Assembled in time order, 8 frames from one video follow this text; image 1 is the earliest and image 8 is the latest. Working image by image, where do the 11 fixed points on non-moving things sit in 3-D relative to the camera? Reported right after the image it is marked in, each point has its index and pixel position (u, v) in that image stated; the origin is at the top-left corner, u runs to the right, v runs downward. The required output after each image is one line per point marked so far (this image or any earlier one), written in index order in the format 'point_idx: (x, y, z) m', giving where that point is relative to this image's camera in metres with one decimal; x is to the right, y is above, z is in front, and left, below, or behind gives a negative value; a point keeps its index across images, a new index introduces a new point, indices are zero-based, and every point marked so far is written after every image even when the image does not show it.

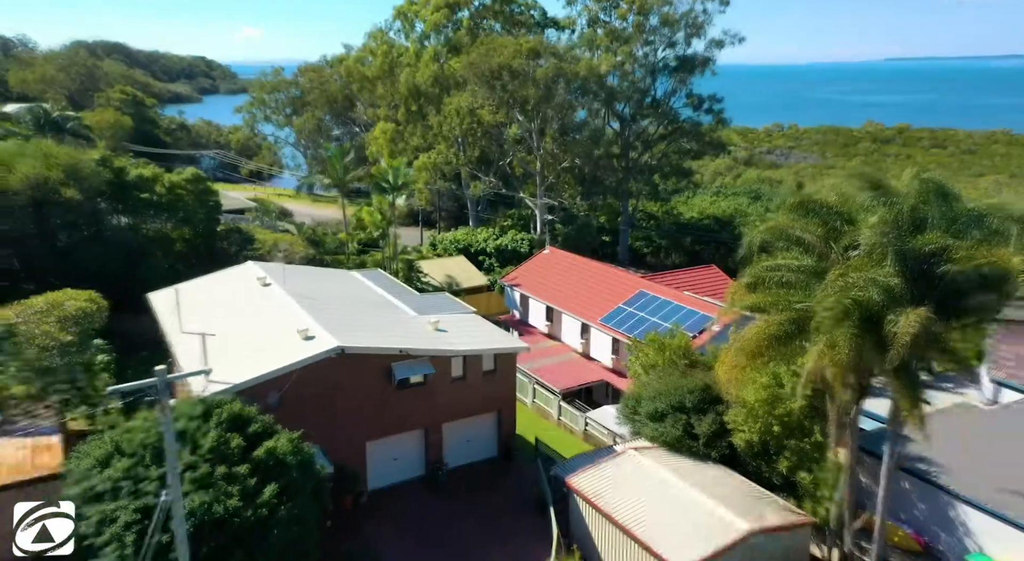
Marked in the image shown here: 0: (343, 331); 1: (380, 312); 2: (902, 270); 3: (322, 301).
0: (-3.7, -1.1, +17.3) m
1: (-3.3, -0.8, +20.1) m
2: (+6.3, +0.1, +12.7) m
3: (-4.8, -0.5, +19.7) m
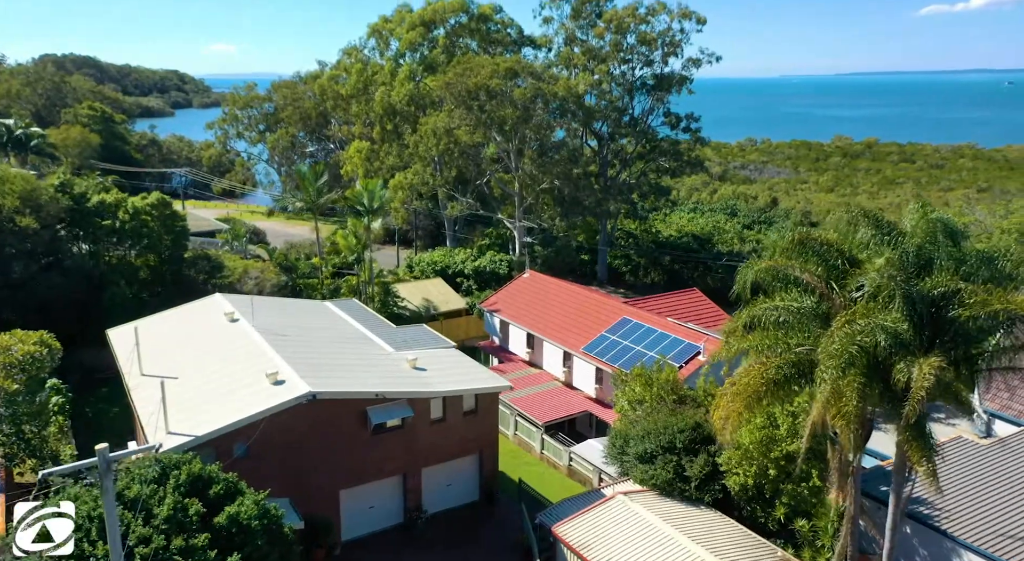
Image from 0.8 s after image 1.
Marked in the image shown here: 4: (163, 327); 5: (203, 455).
0: (-4.1, -1.9, +16.3) m
1: (-3.8, -1.6, +19.1) m
2: (+6.1, -0.5, +12.1) m
3: (-5.2, -1.4, +18.7) m
4: (-8.5, -1.2, +19.1) m
5: (-5.7, -3.2, +14.4) m
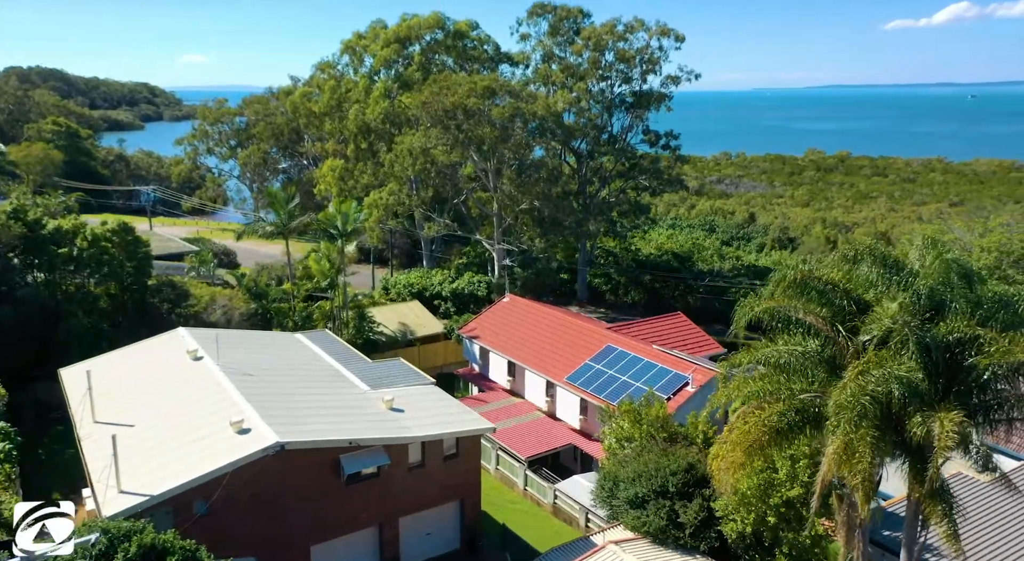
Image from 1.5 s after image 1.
0: (-4.4, -2.7, +15.1) m
1: (-4.2, -2.4, +18.0) m
2: (+5.9, -1.2, +11.3) m
3: (-5.6, -2.2, +17.5) m
4: (-8.9, -2.0, +17.9) m
5: (-5.9, -3.9, +13.2) m
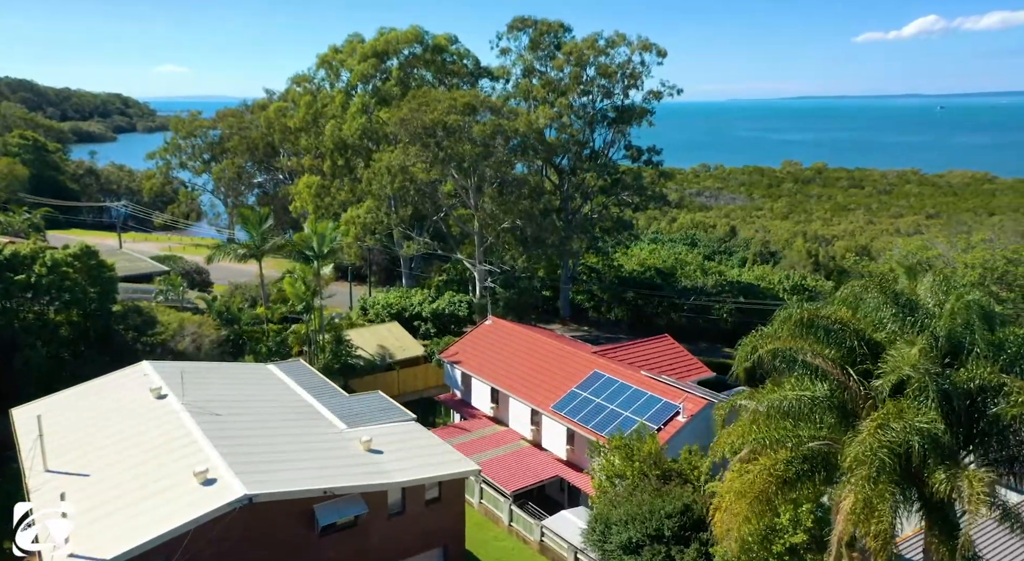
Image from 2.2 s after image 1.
0: (-4.6, -3.3, +14.0) m
1: (-4.5, -3.1, +16.9) m
2: (+5.8, -1.8, +10.5) m
3: (-5.9, -2.9, +16.4) m
4: (-9.2, -2.7, +16.7) m
5: (-6.1, -4.6, +12.1) m
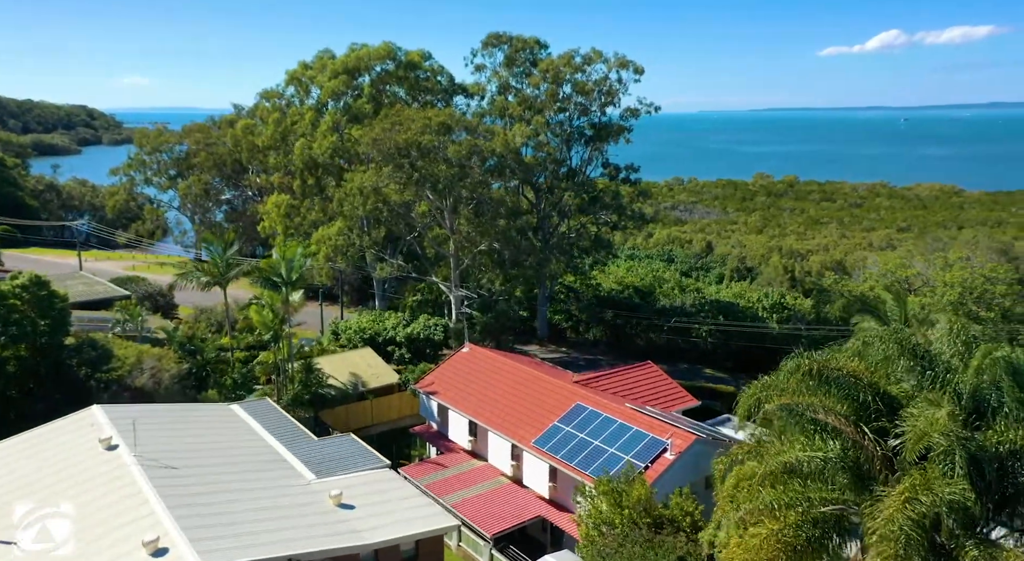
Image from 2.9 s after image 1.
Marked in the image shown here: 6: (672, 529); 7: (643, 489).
0: (-4.9, -4.1, +12.8) m
1: (-4.9, -3.9, +15.6) m
2: (+5.6, -2.4, +9.6) m
3: (-6.2, -3.6, +15.1) m
4: (-9.5, -3.5, +15.2) m
5: (-6.3, -5.3, +10.7) m
6: (+3.4, -5.3, +16.8) m
7: (+2.9, -4.6, +17.2) m
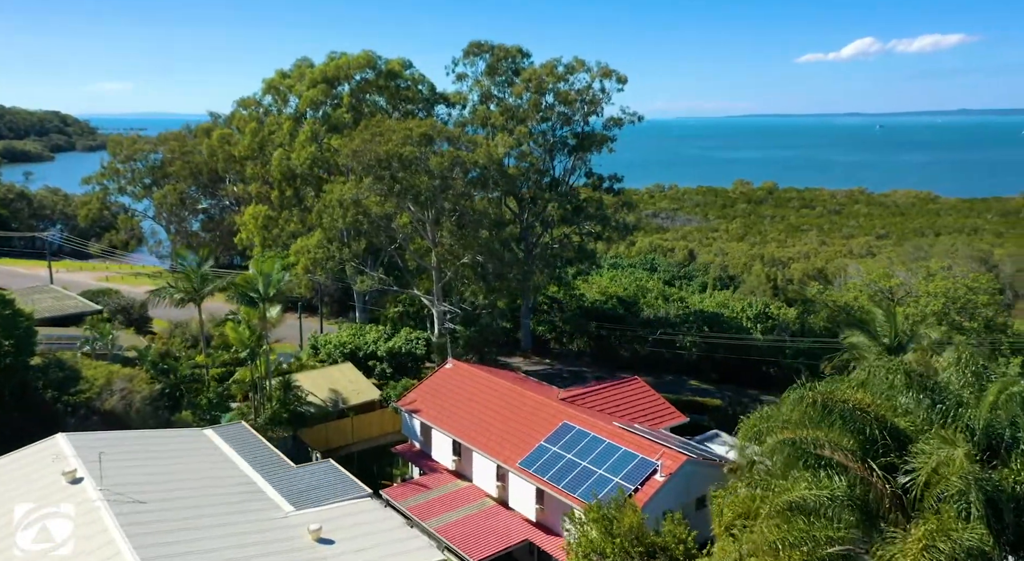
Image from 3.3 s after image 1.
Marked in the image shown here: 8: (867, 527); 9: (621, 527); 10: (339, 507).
0: (-5.0, -4.5, +12.0) m
1: (-5.1, -4.4, +14.8) m
2: (+5.5, -2.8, +9.1) m
3: (-6.5, -4.1, +14.3) m
4: (-9.8, -4.0, +14.4) m
5: (-6.4, -5.7, +9.9) m
6: (+3.1, -5.7, +16.2) m
7: (+2.6, -5.0, +16.7) m
8: (+4.6, -3.2, +10.2) m
9: (+2.3, -5.2, +16.5) m
10: (-3.4, -4.5, +15.6) m
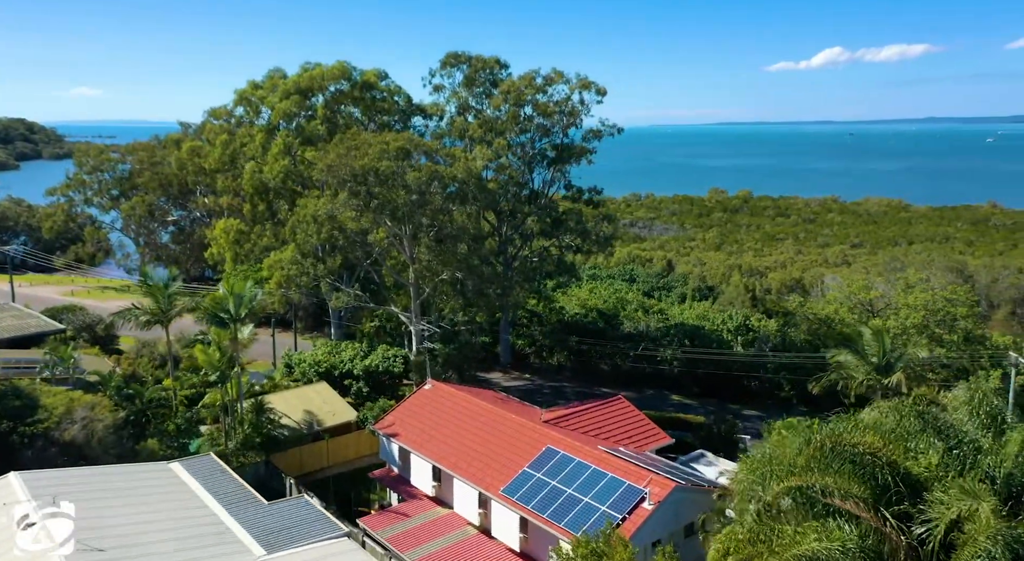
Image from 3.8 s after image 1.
0: (-5.2, -5.0, +11.0) m
1: (-5.3, -4.9, +13.9) m
2: (+5.4, -3.2, +8.5) m
3: (-6.7, -4.6, +13.3) m
4: (-10.0, -4.5, +13.3) m
5: (-6.5, -6.2, +8.9) m
6: (+2.8, -6.2, +15.5) m
7: (+2.3, -5.5, +15.9) m
8: (+4.5, -3.7, +9.6) m
9: (+2.0, -5.7, +15.8) m
10: (-3.7, -5.0, +14.7) m
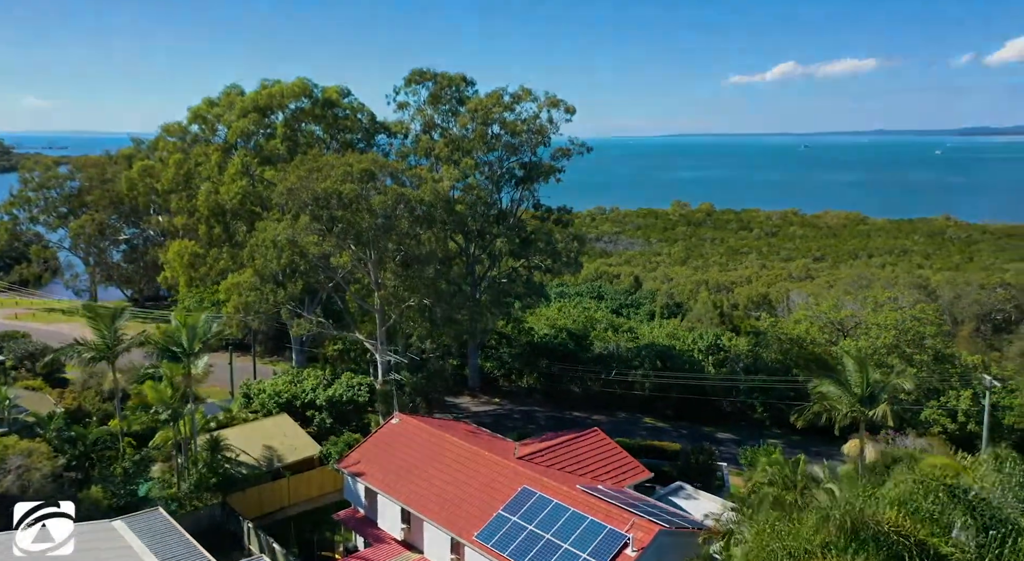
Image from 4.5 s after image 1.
0: (-5.4, -5.7, +9.6) m
1: (-5.6, -5.7, +12.4) m
2: (+5.3, -3.9, +7.5) m
3: (-7.0, -5.4, +11.8) m
4: (-10.3, -5.3, +11.6) m
5: (-6.5, -6.9, +7.4) m
6: (+2.5, -6.9, +14.4) m
7: (+1.9, -6.3, +14.8) m
8: (+4.4, -4.3, +8.6) m
9: (+1.6, -6.5, +14.7) m
10: (-4.0, -5.8, +13.3) m
